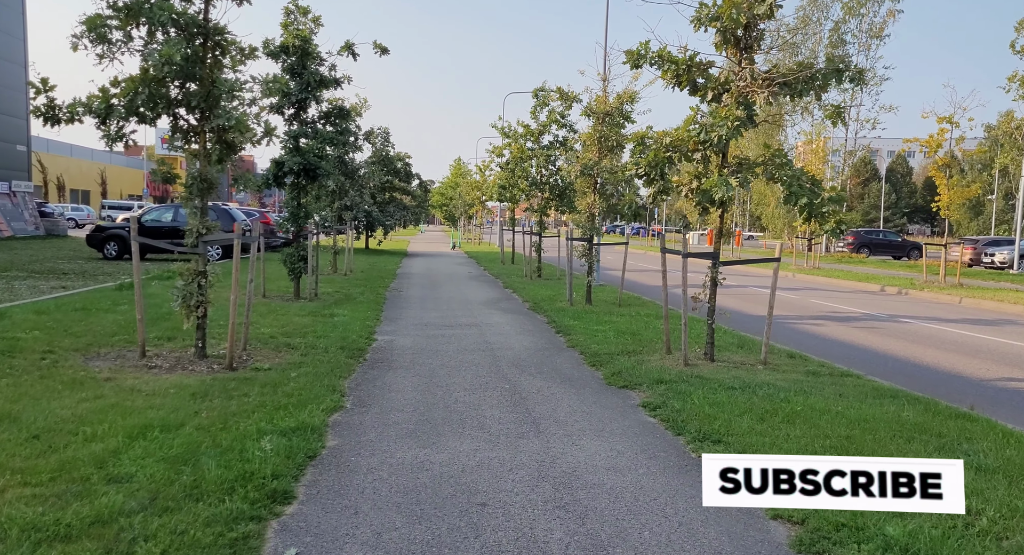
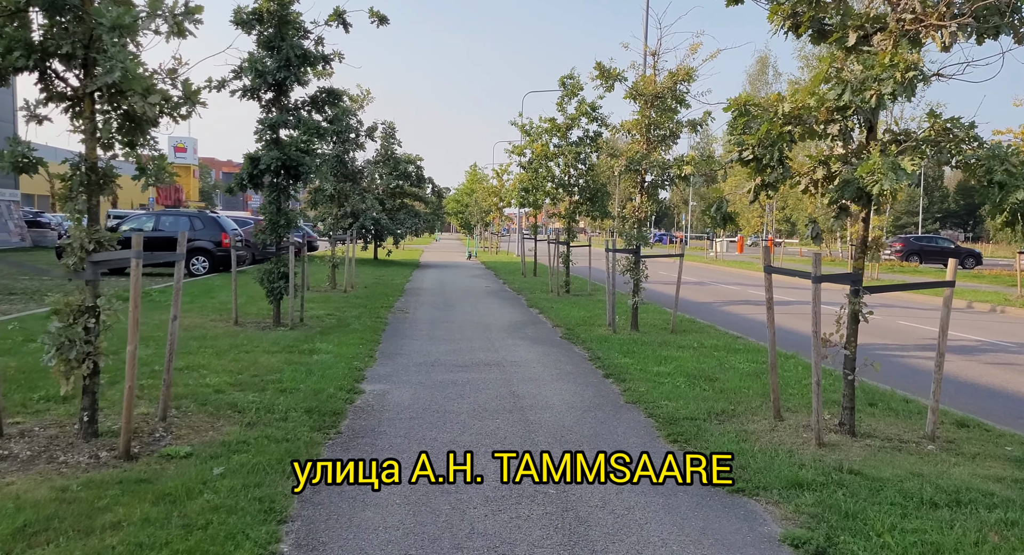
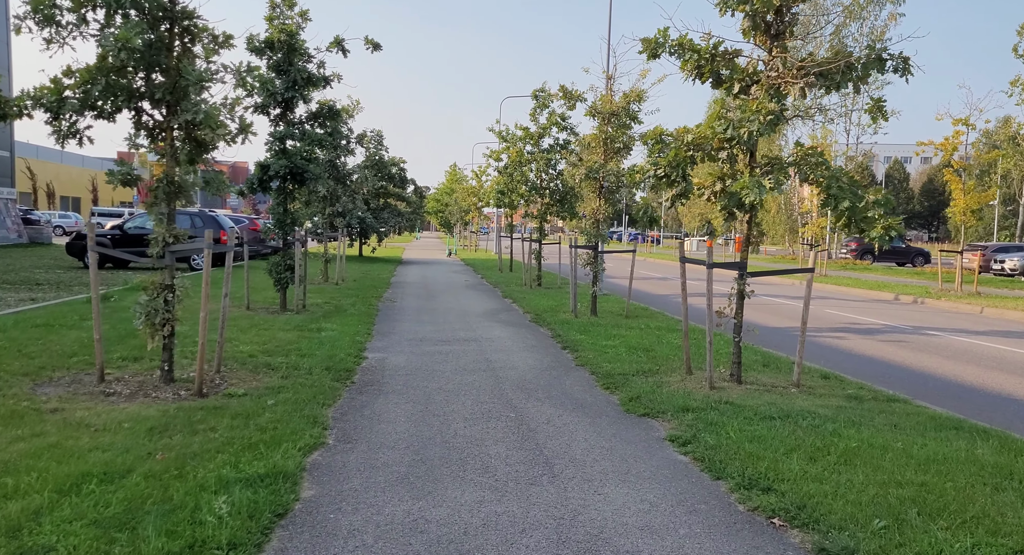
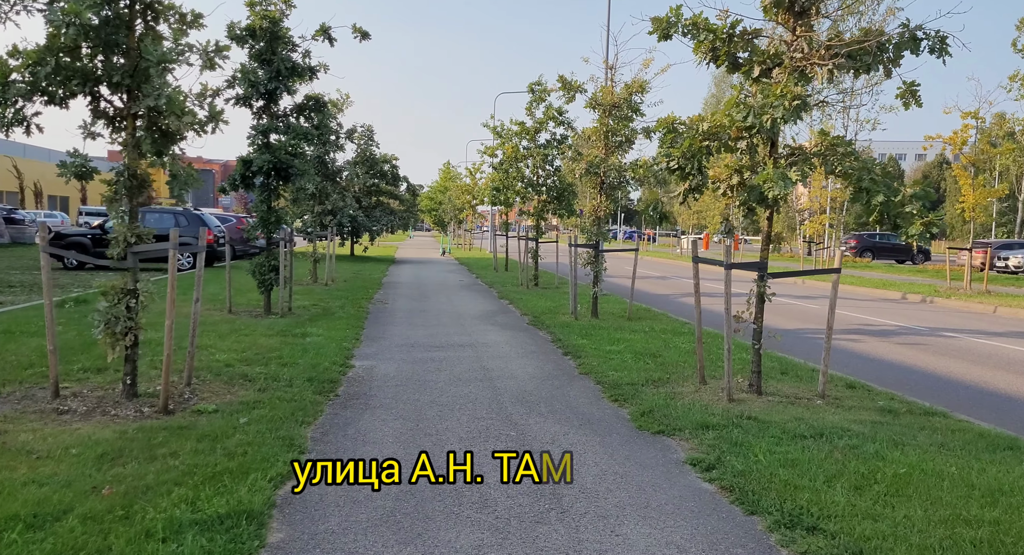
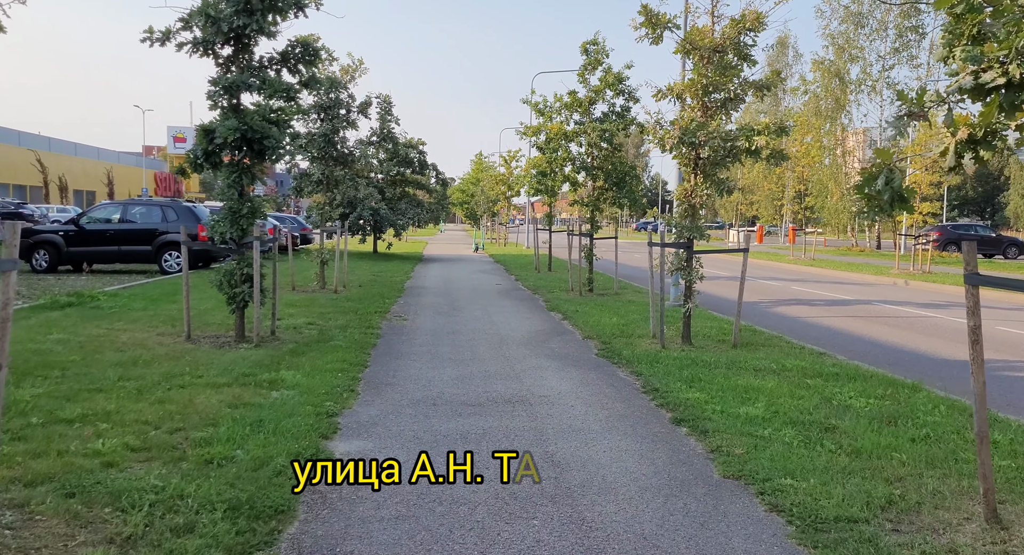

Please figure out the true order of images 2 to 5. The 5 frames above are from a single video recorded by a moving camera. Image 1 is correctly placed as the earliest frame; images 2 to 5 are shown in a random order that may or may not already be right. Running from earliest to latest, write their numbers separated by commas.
3, 4, 2, 5
